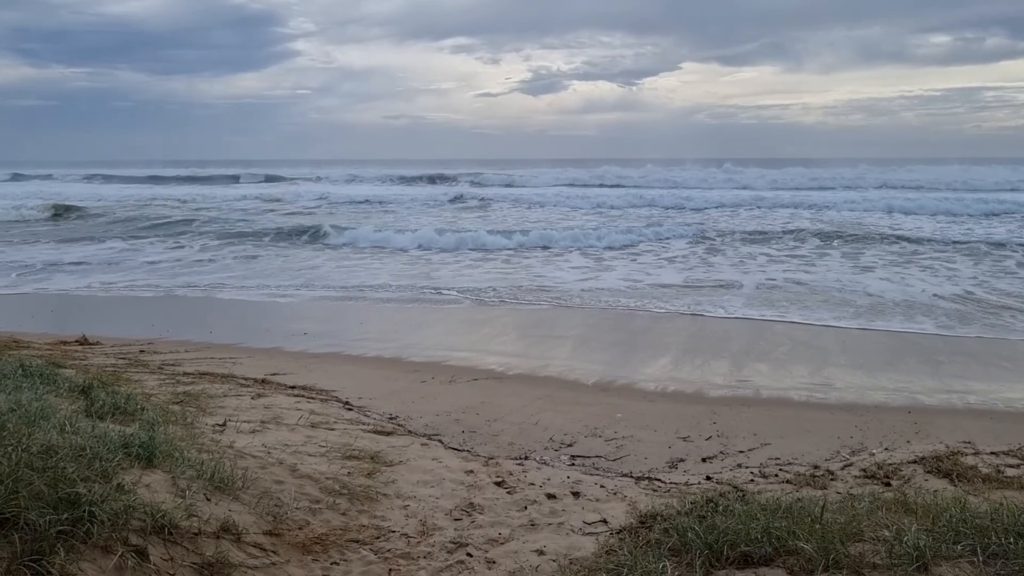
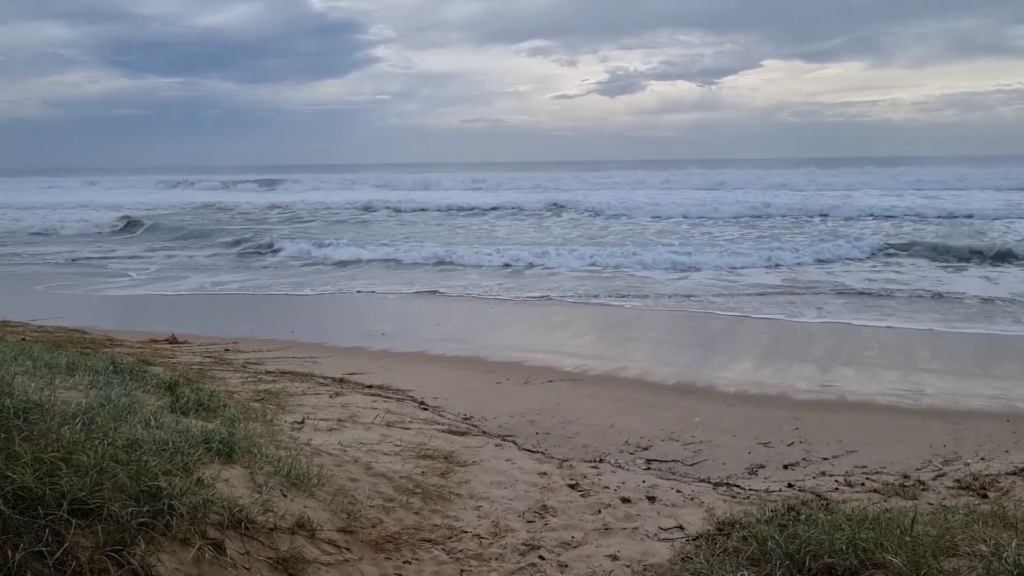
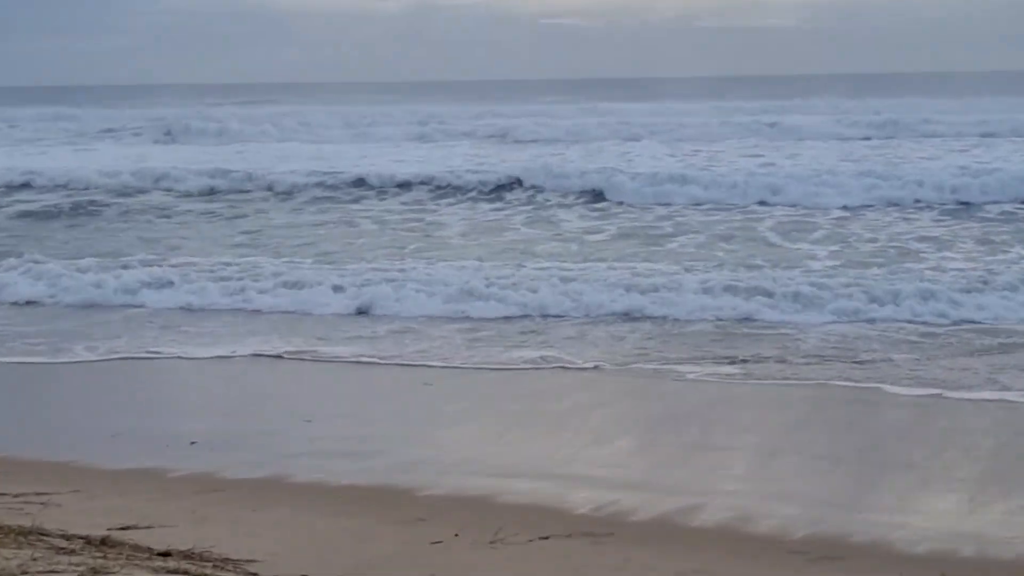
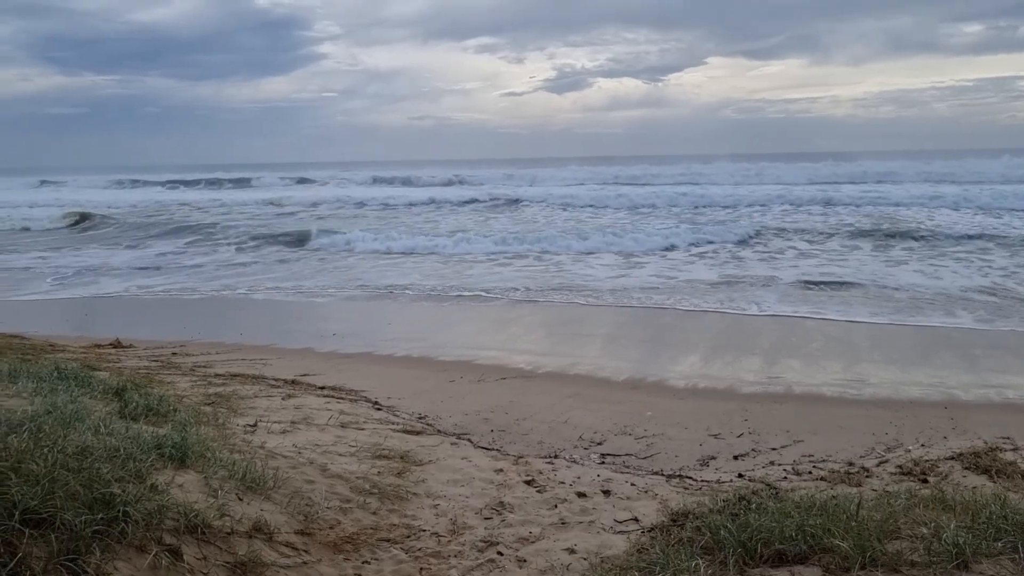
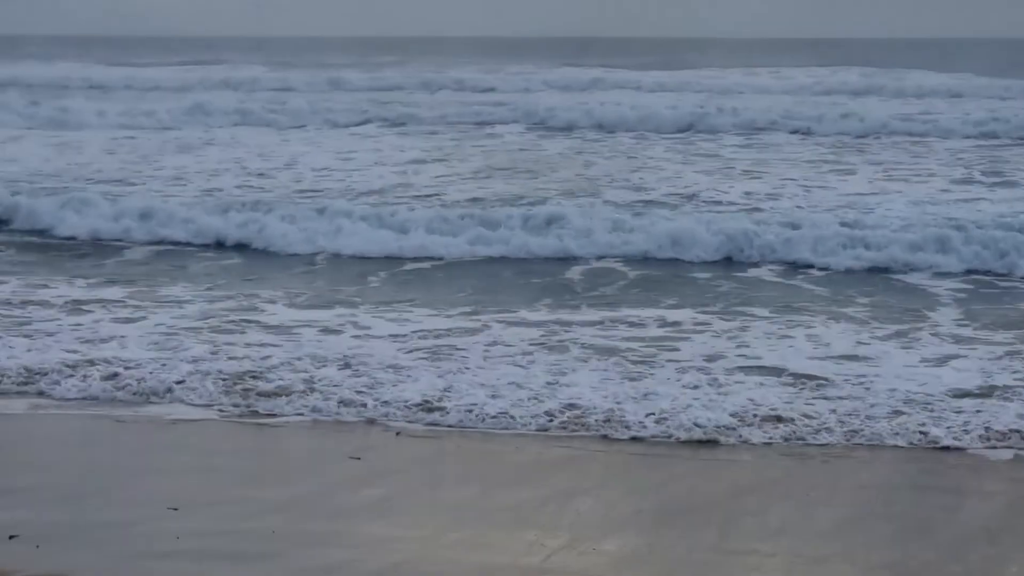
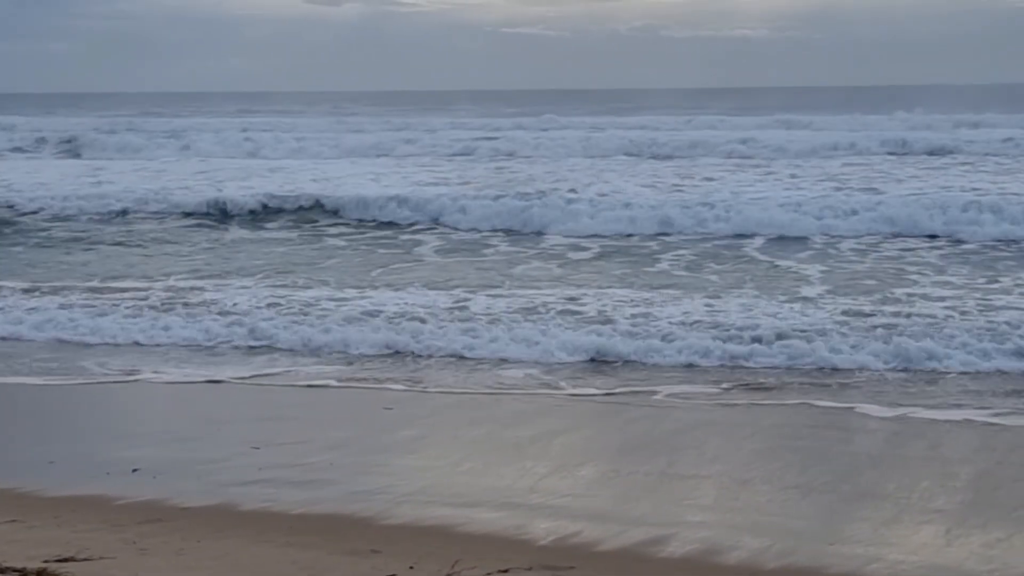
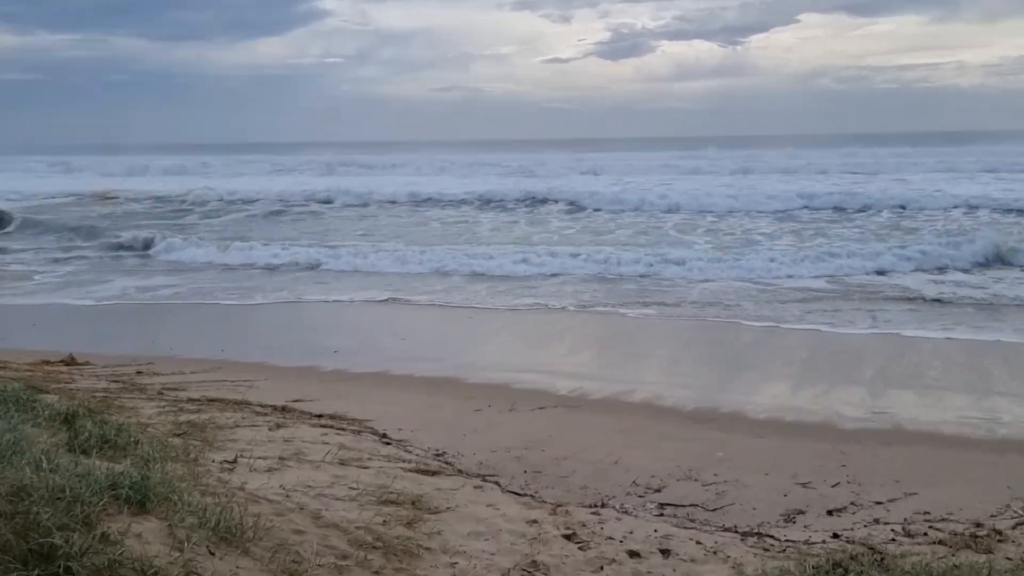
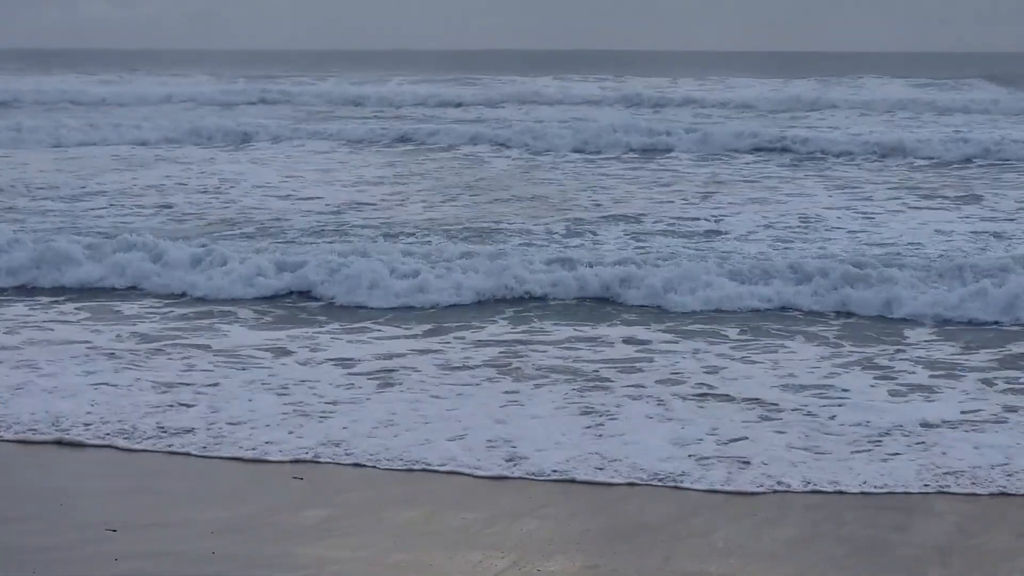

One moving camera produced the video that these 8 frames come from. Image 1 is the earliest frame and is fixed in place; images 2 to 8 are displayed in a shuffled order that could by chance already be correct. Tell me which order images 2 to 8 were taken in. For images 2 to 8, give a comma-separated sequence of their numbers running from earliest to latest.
4, 2, 7, 3, 6, 5, 8
